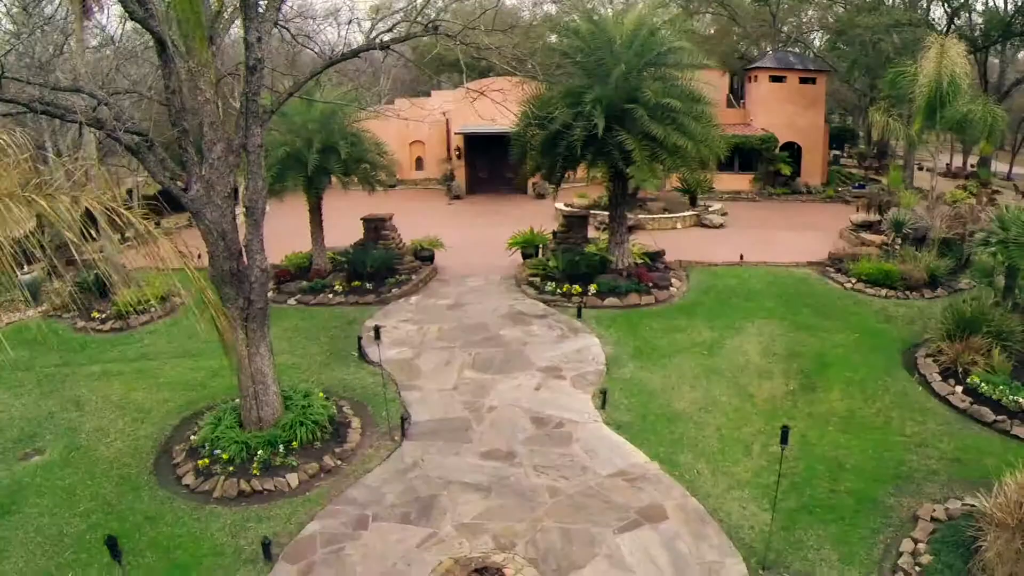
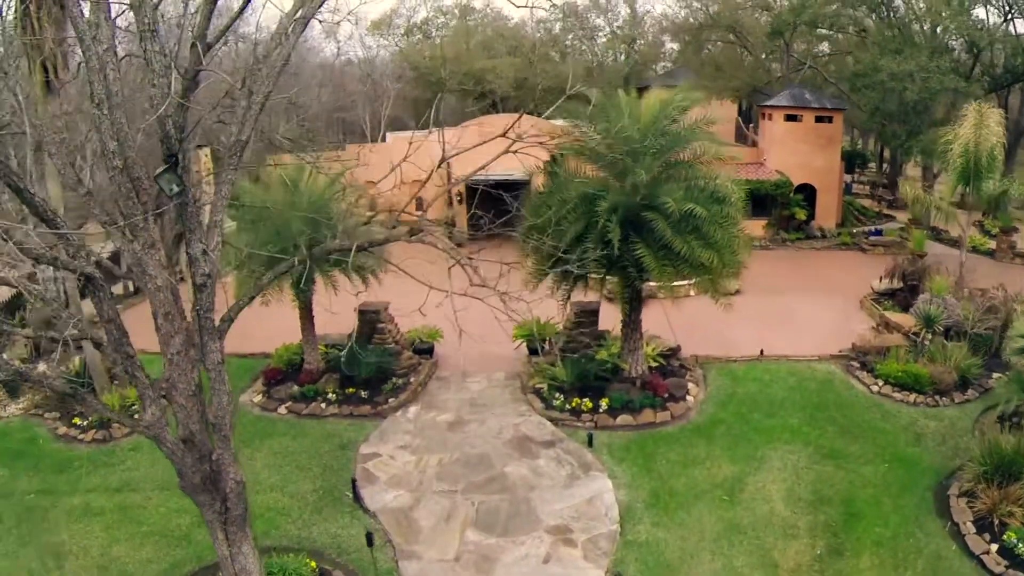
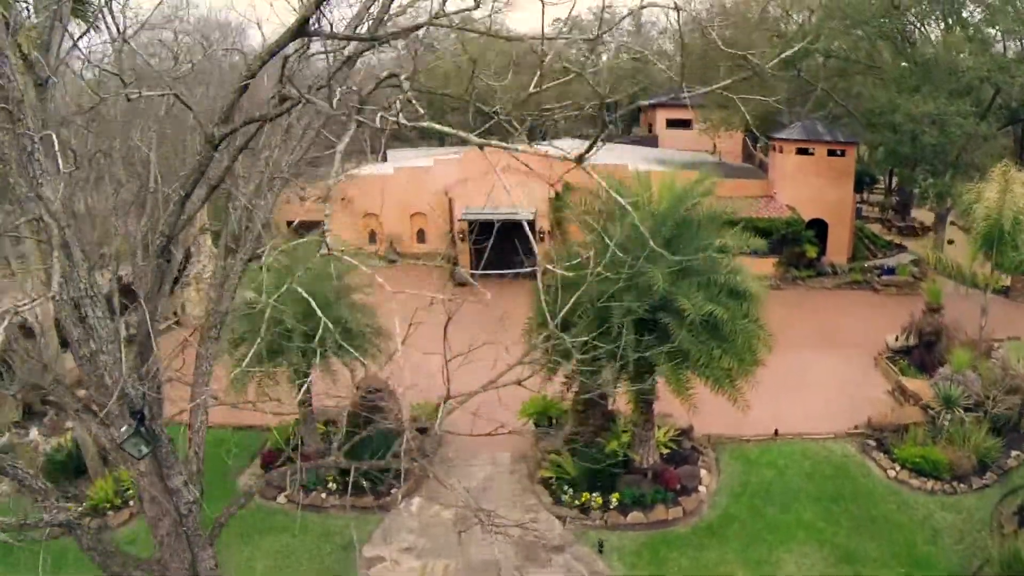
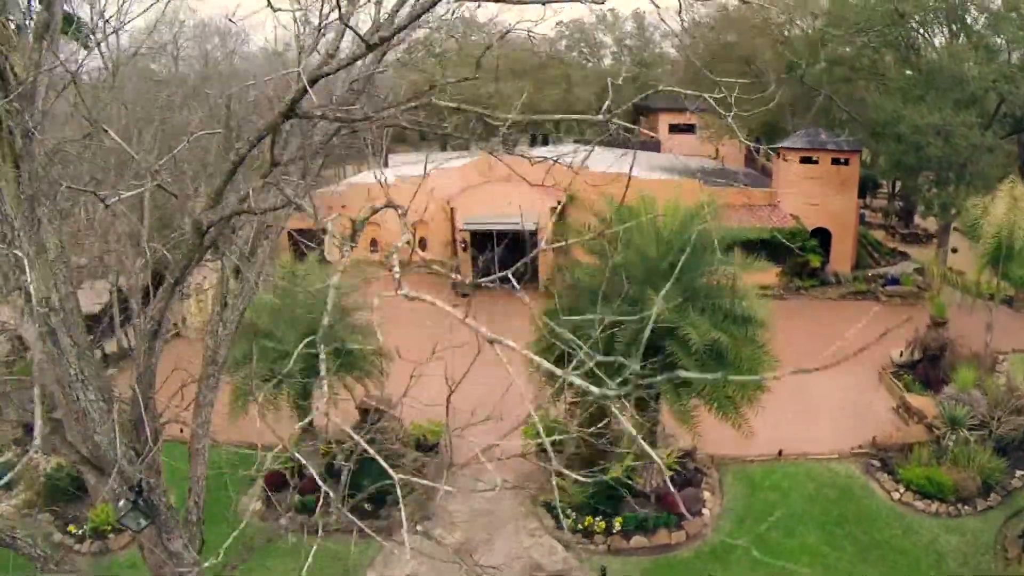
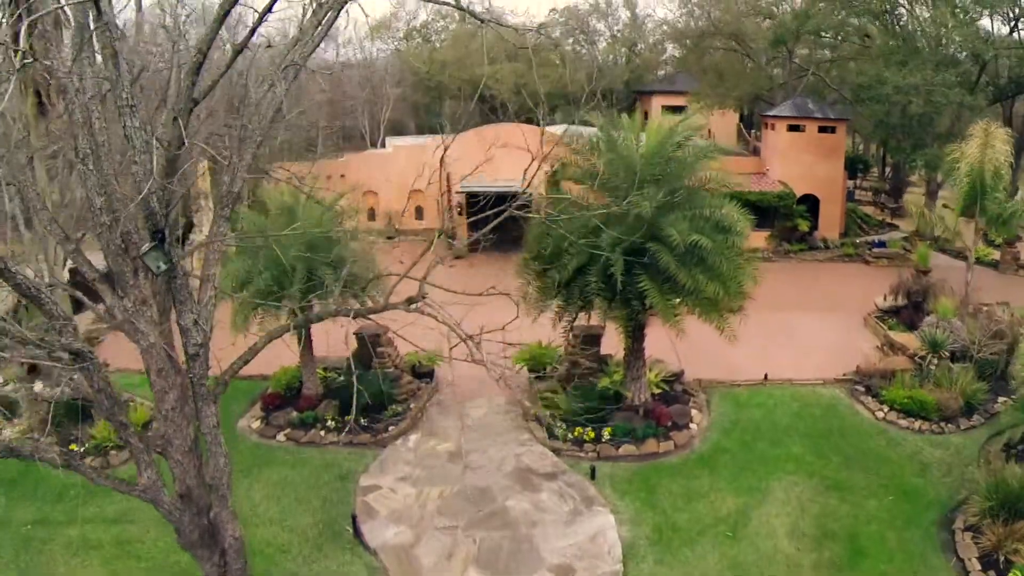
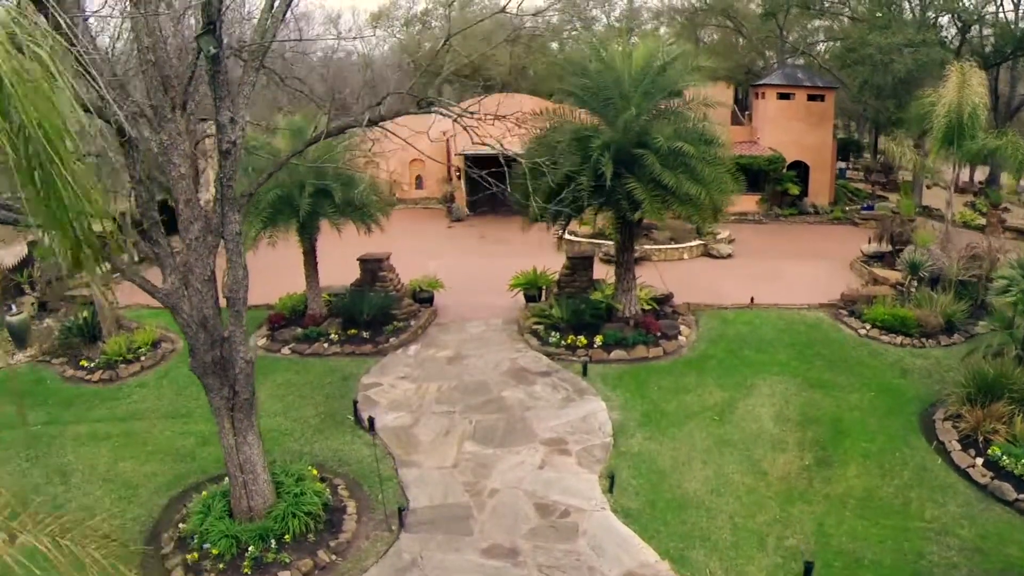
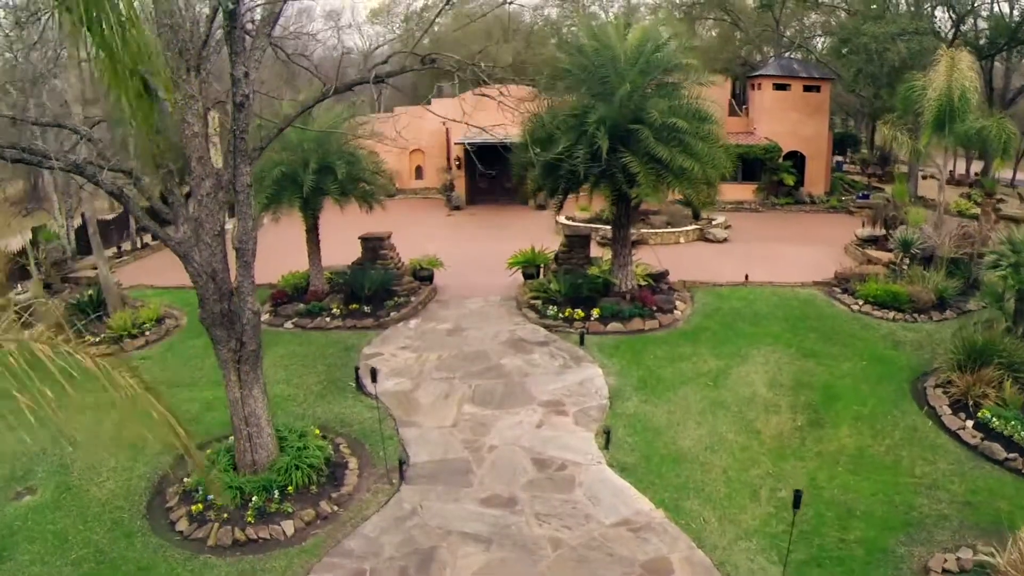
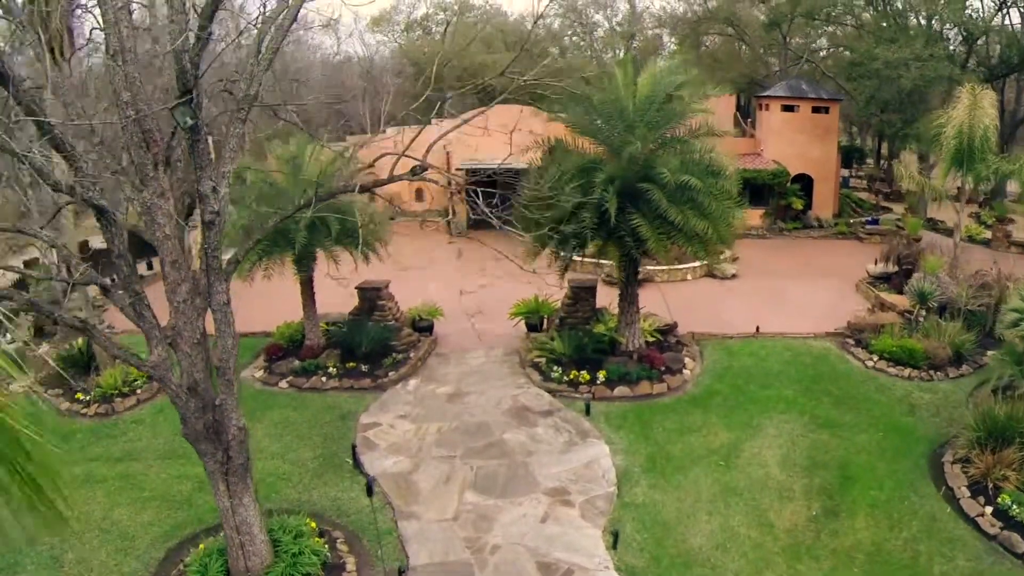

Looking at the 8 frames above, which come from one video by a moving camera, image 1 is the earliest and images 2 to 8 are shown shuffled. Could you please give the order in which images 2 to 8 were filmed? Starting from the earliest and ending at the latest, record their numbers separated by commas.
7, 6, 8, 2, 5, 3, 4
